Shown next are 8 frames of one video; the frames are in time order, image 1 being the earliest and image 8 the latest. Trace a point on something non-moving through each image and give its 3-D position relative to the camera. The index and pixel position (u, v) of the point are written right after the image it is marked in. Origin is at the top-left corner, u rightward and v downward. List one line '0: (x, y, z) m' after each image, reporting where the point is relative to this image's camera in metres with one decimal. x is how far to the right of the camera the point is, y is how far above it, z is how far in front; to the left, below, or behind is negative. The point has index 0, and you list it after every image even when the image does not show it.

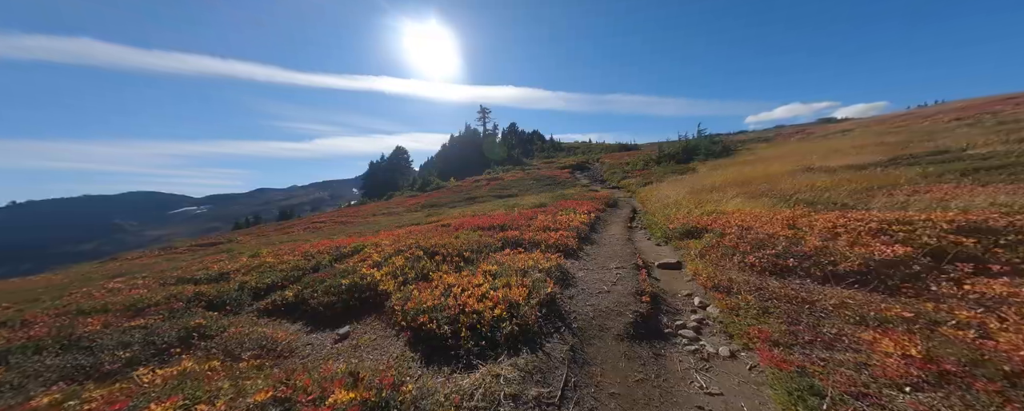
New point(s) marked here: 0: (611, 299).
0: (+2.8, -2.6, +8.1) m
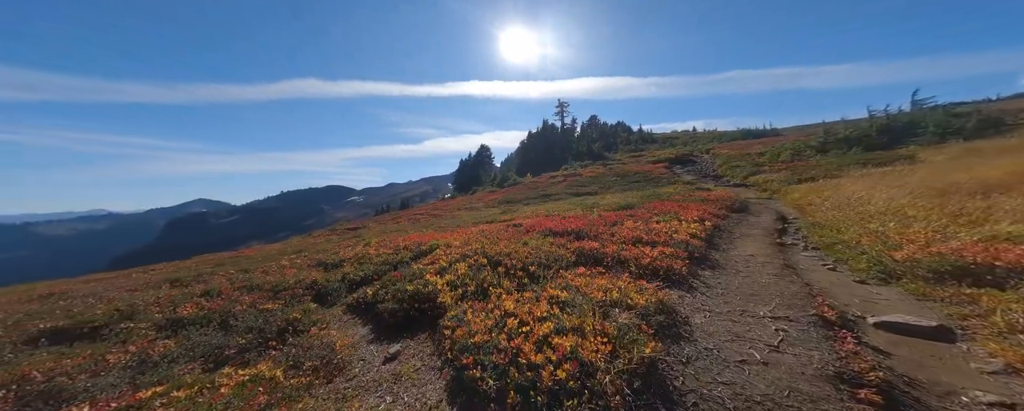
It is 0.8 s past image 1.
0: (+4.1, -2.8, +4.7) m
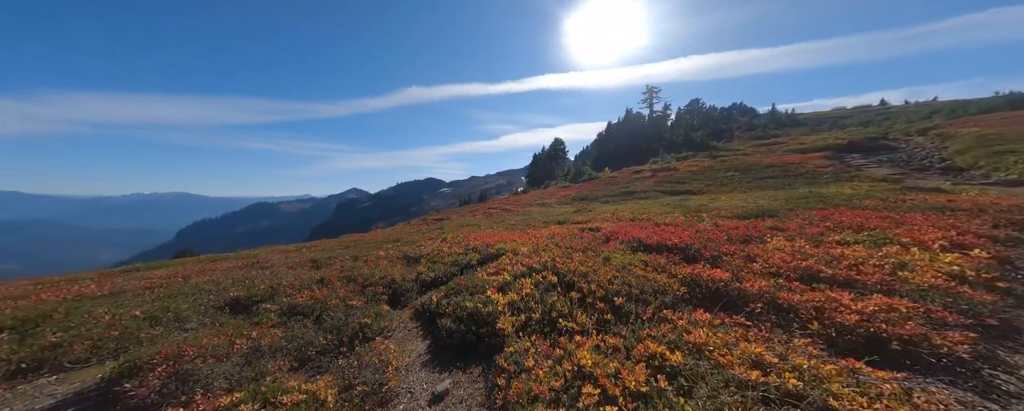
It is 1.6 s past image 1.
0: (+4.5, -3.0, +1.2) m
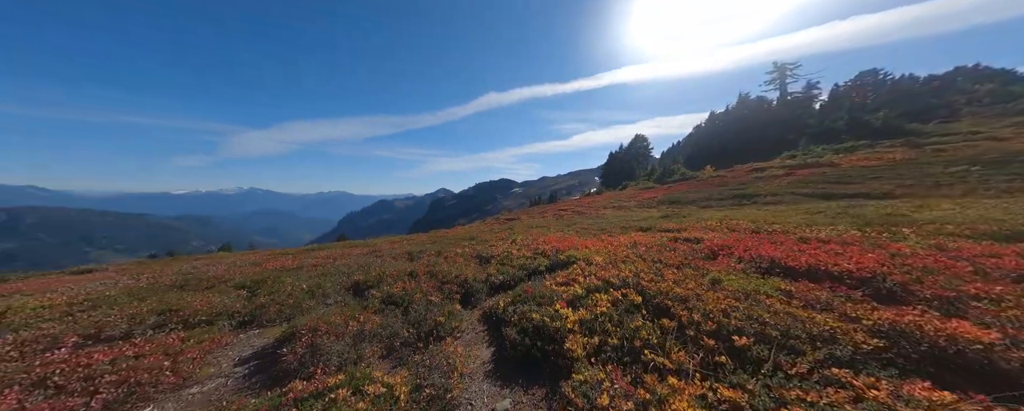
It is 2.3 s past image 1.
0: (+4.6, -3.1, -0.9) m
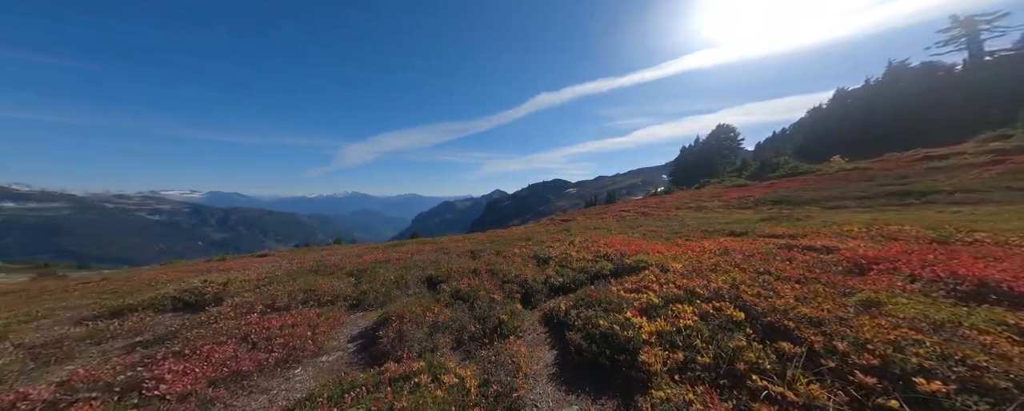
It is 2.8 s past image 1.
0: (+4.8, -3.1, -2.2) m
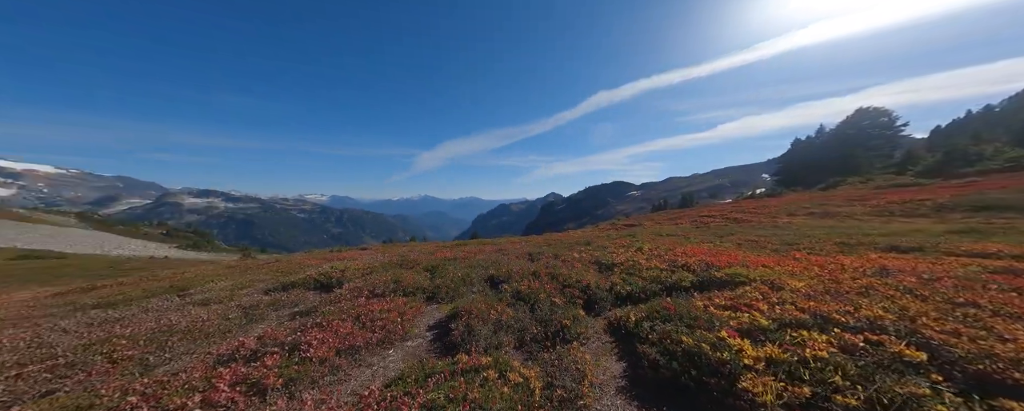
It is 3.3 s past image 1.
0: (+4.7, -3.1, -3.5) m
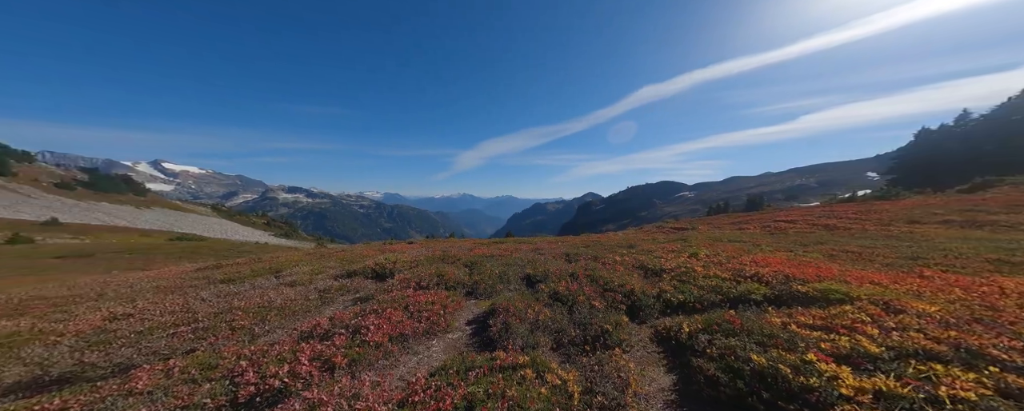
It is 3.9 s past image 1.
0: (+3.8, -3.2, -4.5) m
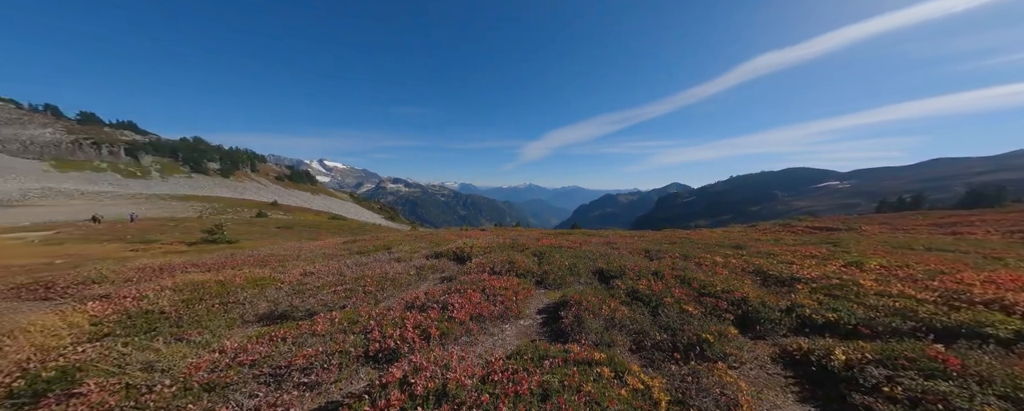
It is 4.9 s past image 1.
0: (+1.1, -3.4, -6.1) m
